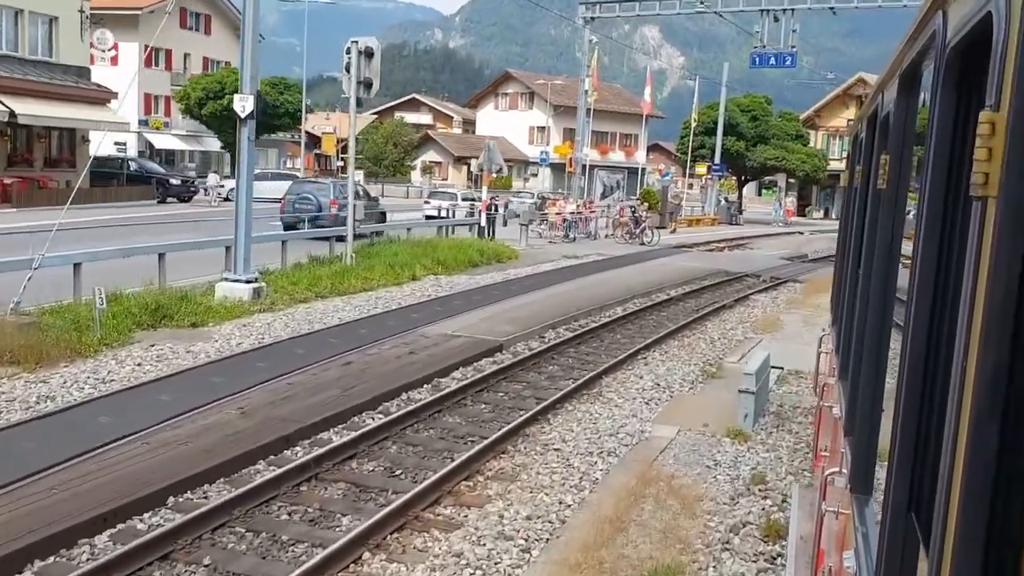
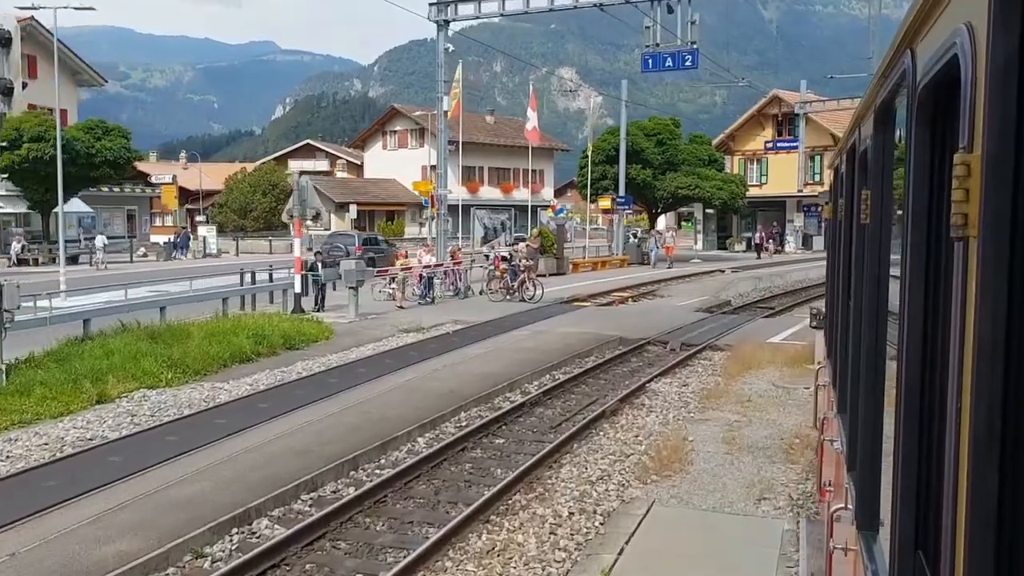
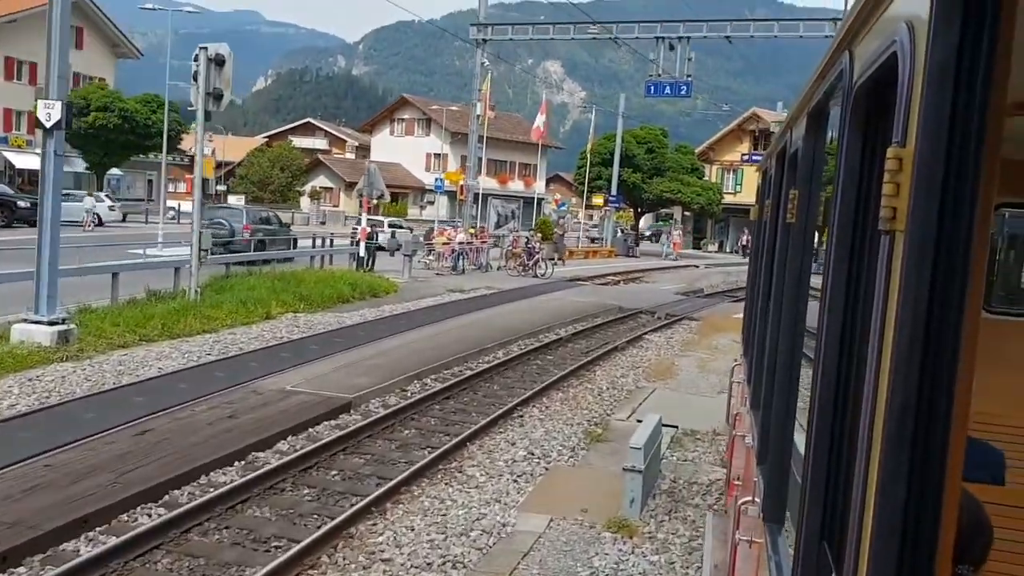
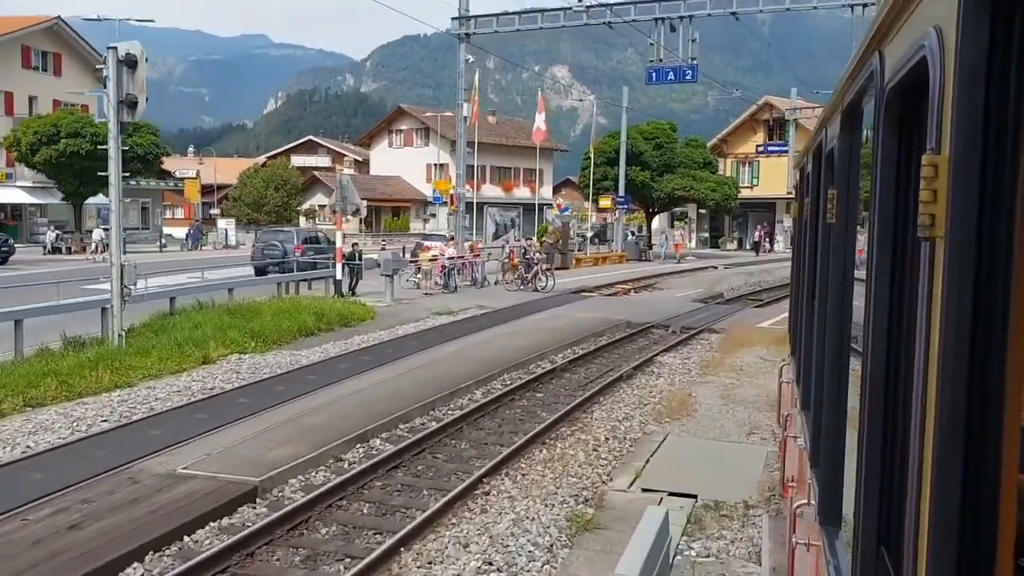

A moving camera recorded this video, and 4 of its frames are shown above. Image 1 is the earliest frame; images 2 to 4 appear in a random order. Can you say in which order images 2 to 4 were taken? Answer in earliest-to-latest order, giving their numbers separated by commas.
3, 4, 2
